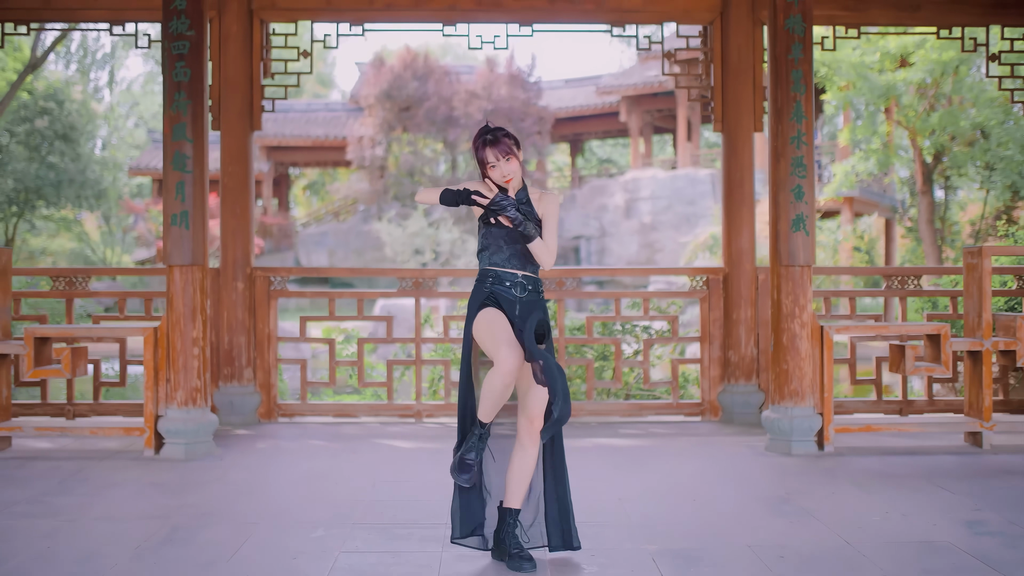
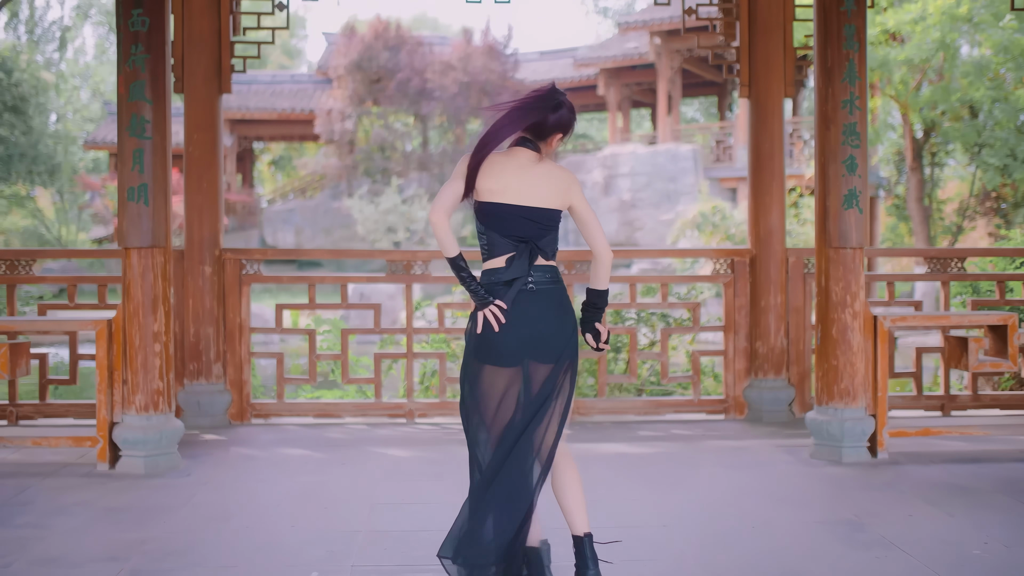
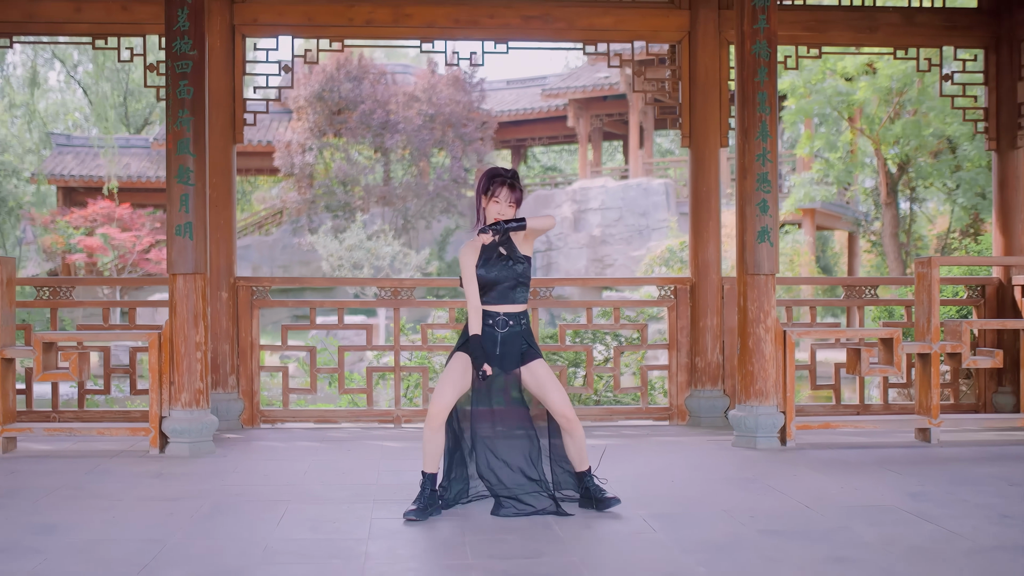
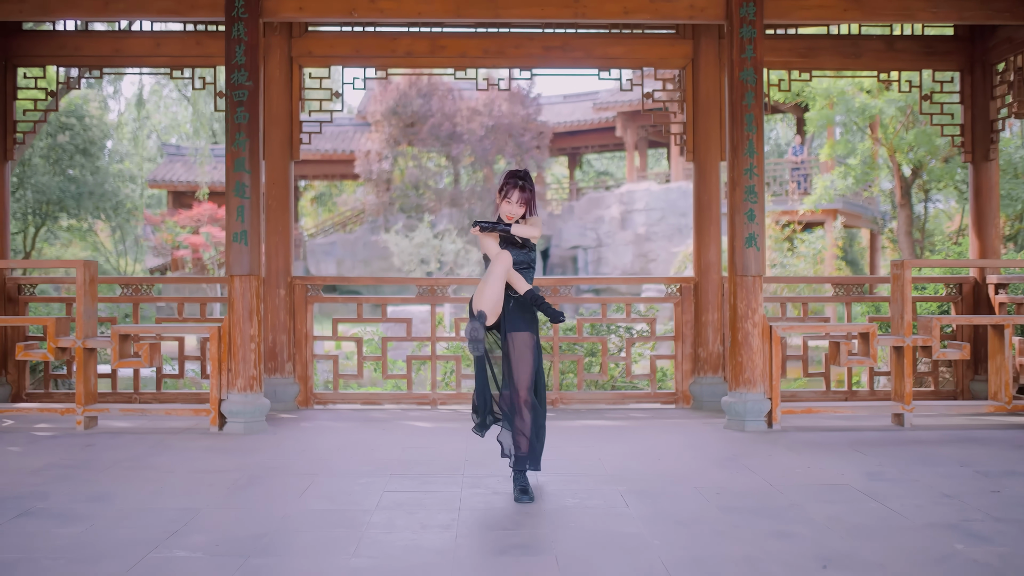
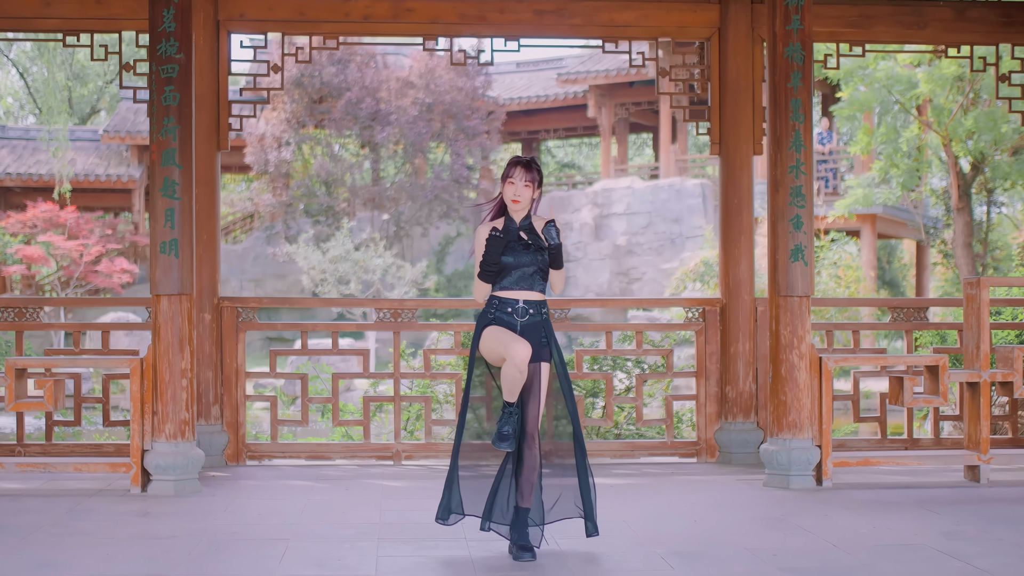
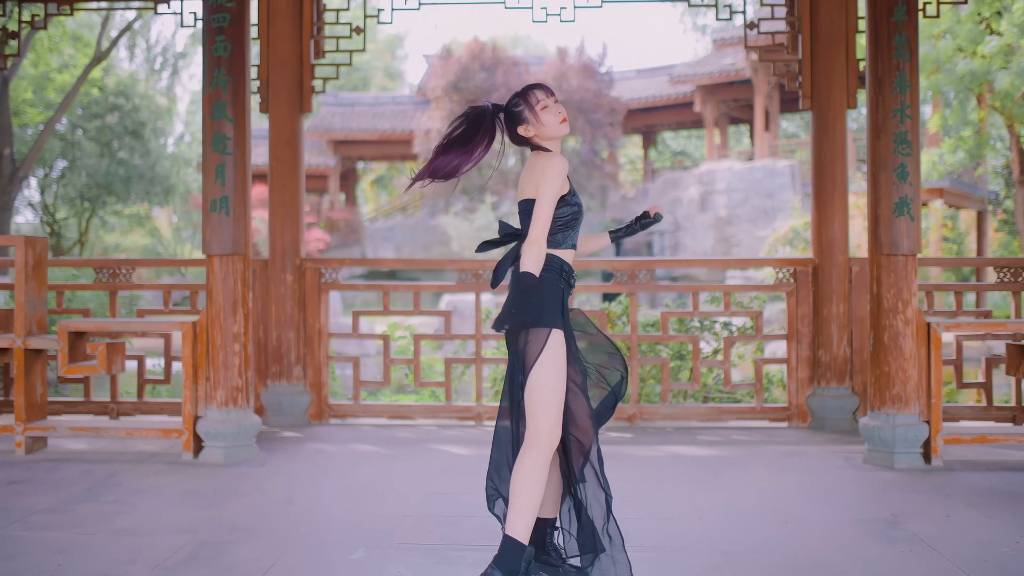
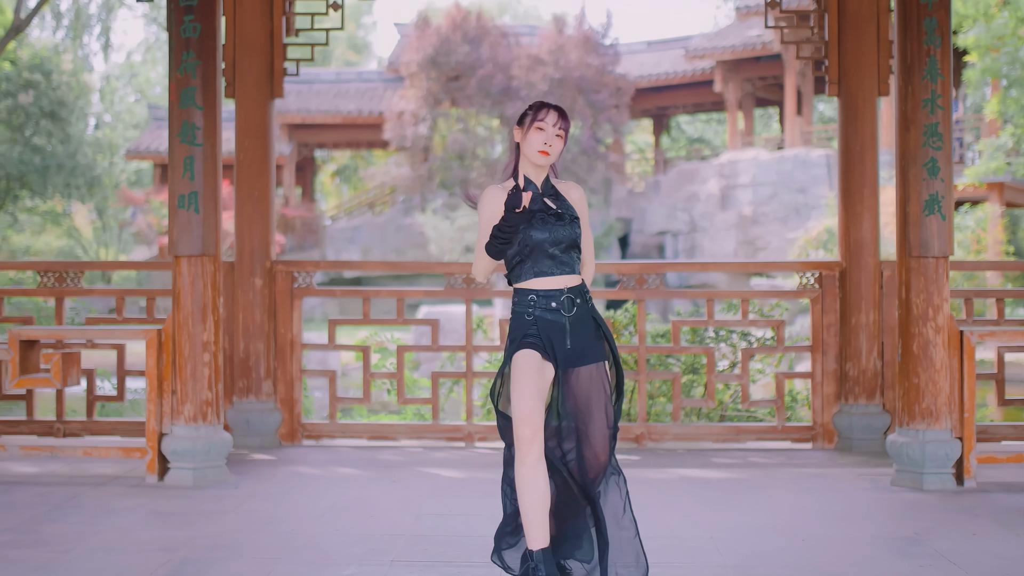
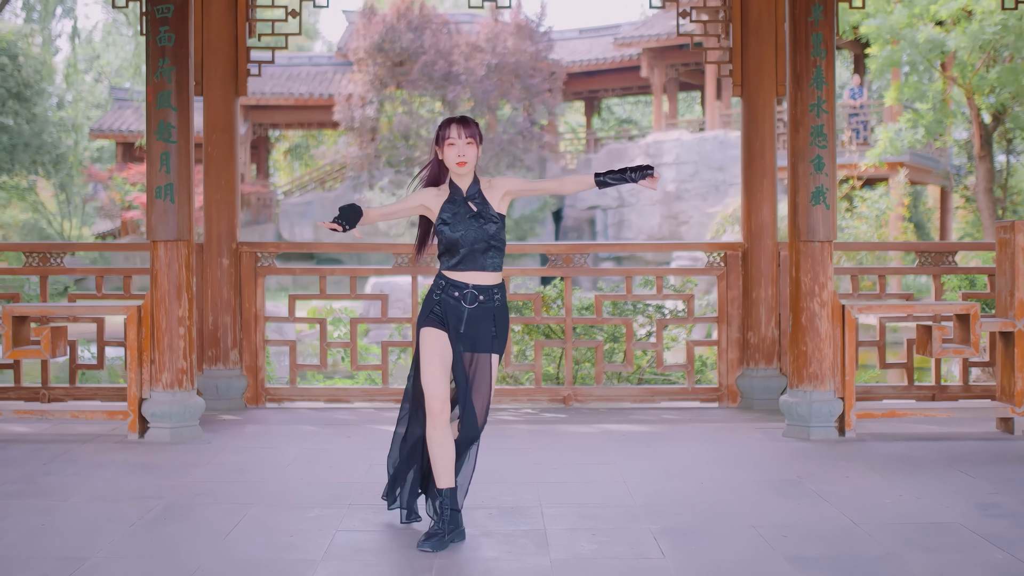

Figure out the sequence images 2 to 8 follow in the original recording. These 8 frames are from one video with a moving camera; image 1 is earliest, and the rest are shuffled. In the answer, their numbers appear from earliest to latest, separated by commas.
4, 8, 6, 7, 5, 3, 2
